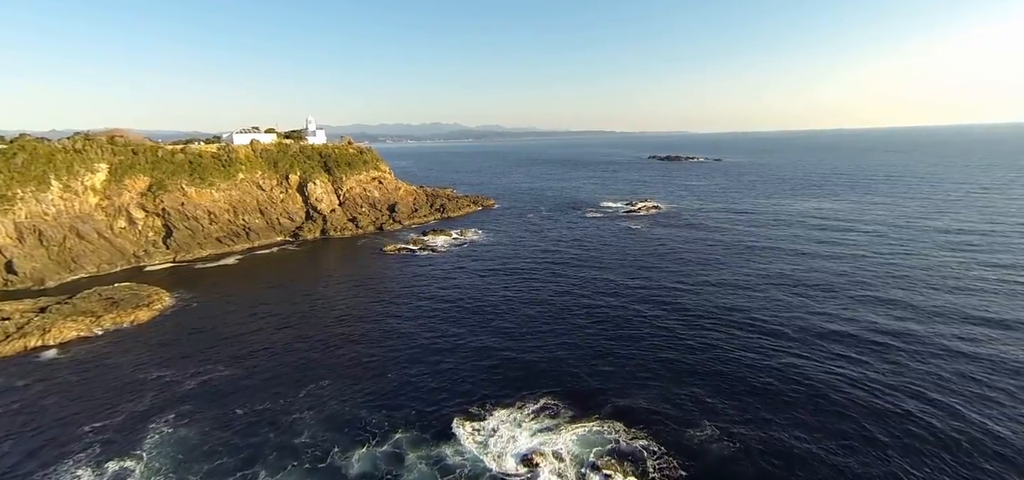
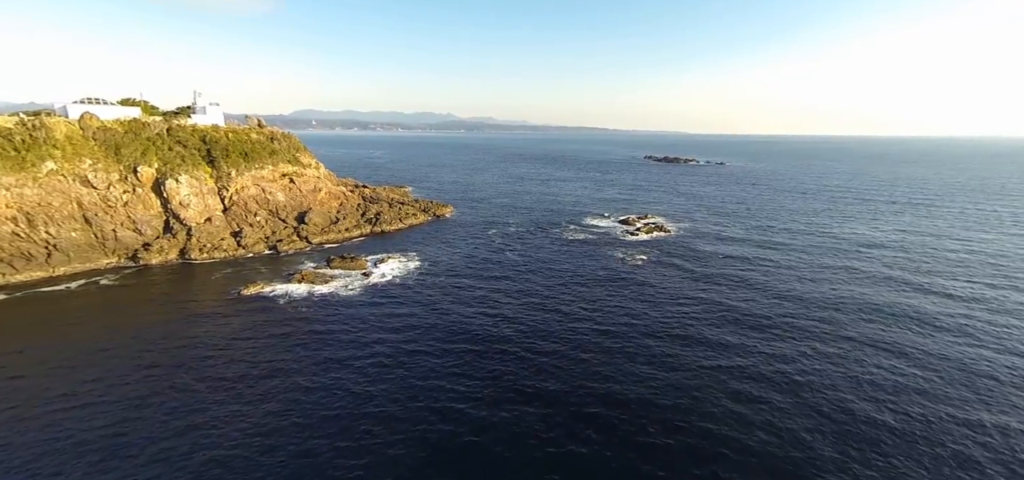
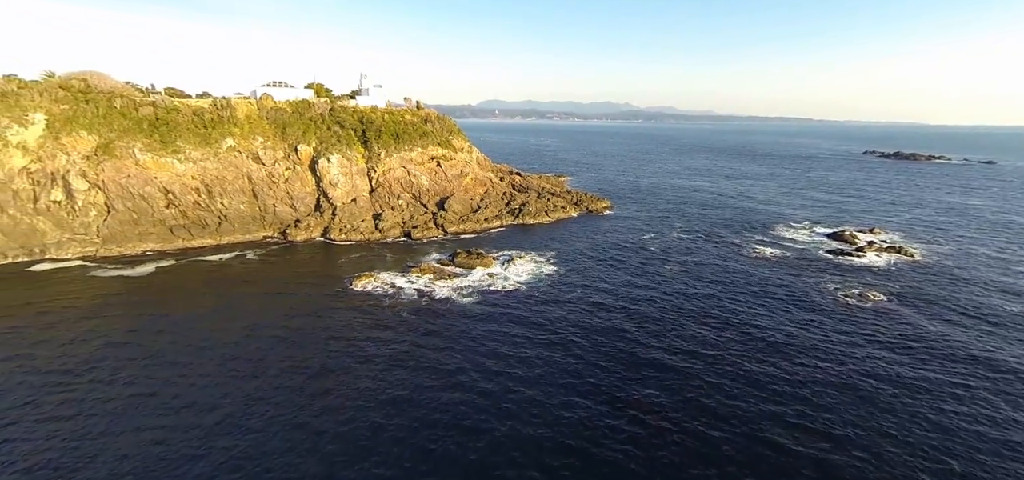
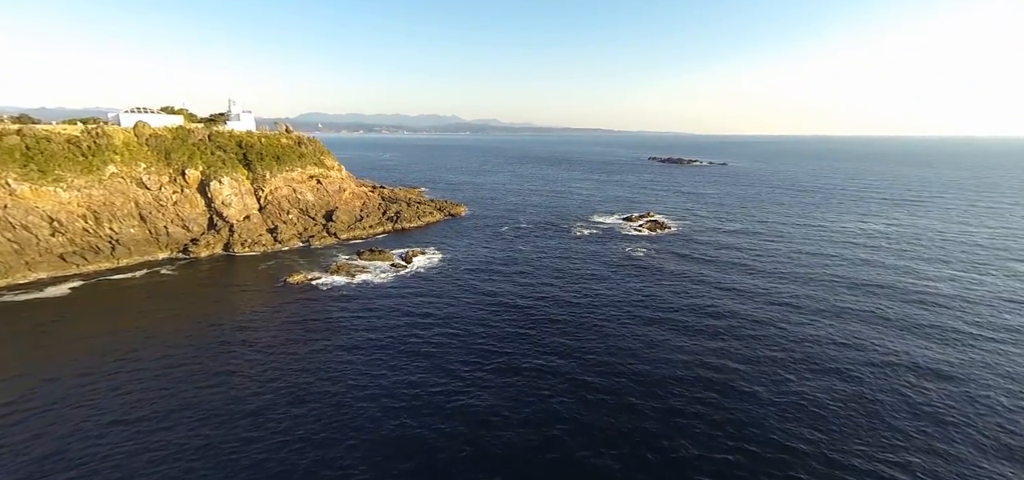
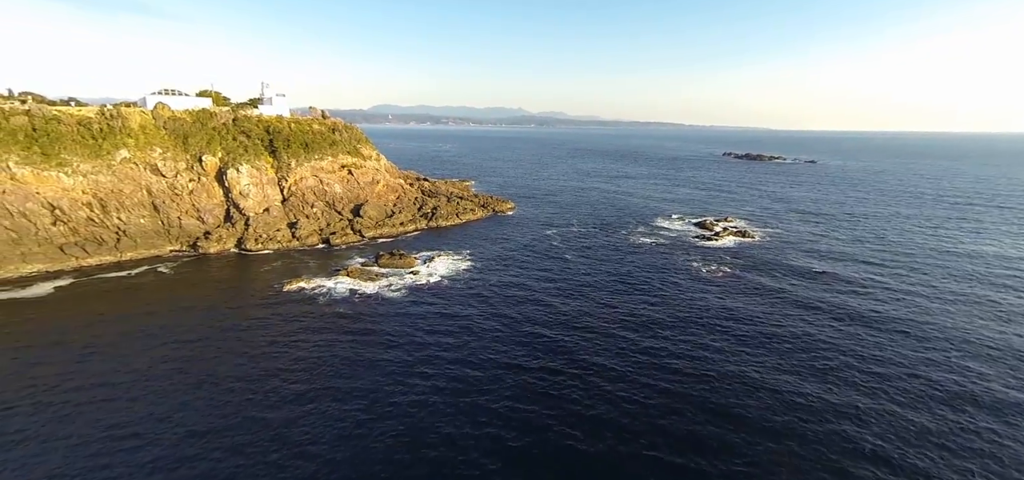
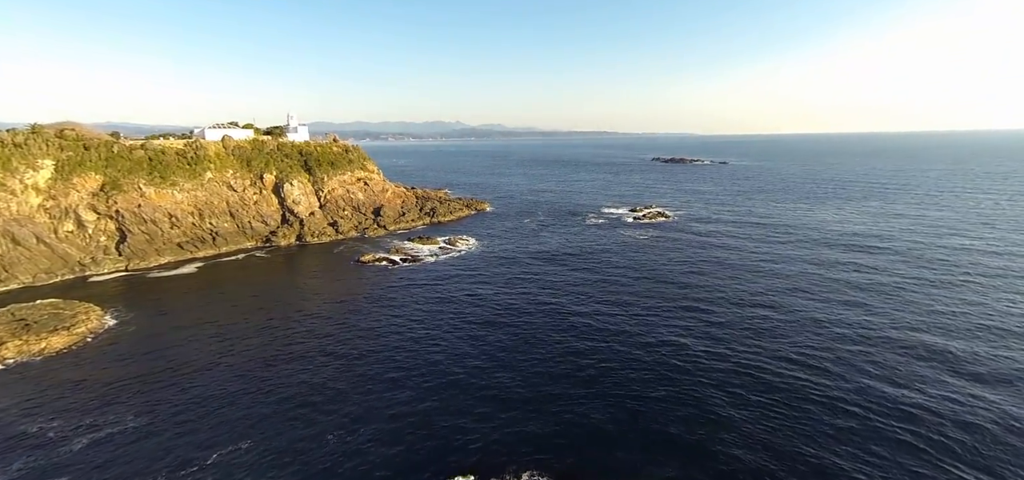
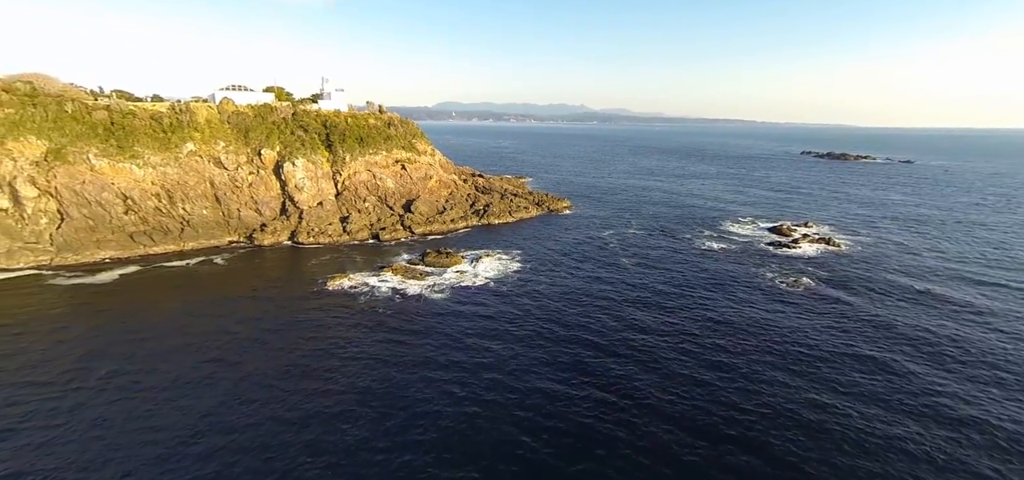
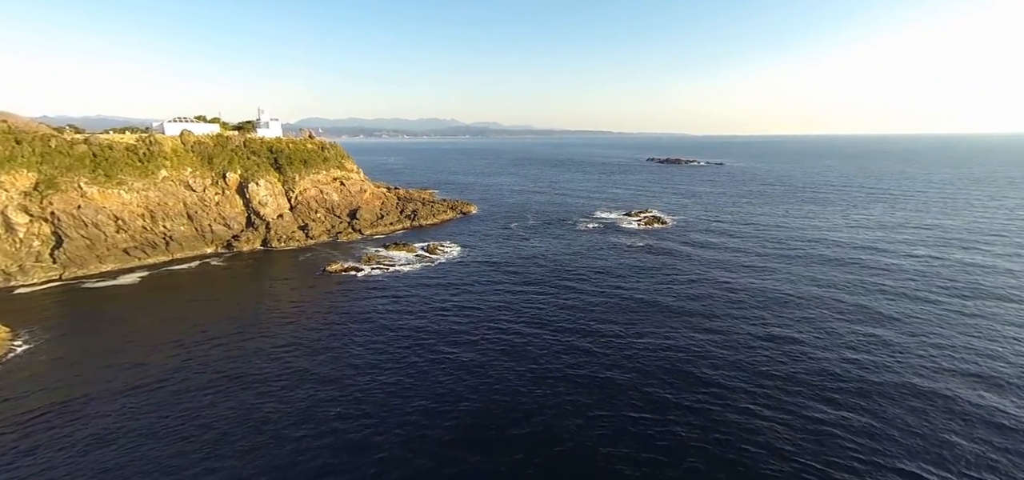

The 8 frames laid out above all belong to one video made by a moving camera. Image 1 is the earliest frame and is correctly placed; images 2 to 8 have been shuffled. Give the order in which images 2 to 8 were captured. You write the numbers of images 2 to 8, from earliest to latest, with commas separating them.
6, 8, 4, 2, 5, 7, 3
